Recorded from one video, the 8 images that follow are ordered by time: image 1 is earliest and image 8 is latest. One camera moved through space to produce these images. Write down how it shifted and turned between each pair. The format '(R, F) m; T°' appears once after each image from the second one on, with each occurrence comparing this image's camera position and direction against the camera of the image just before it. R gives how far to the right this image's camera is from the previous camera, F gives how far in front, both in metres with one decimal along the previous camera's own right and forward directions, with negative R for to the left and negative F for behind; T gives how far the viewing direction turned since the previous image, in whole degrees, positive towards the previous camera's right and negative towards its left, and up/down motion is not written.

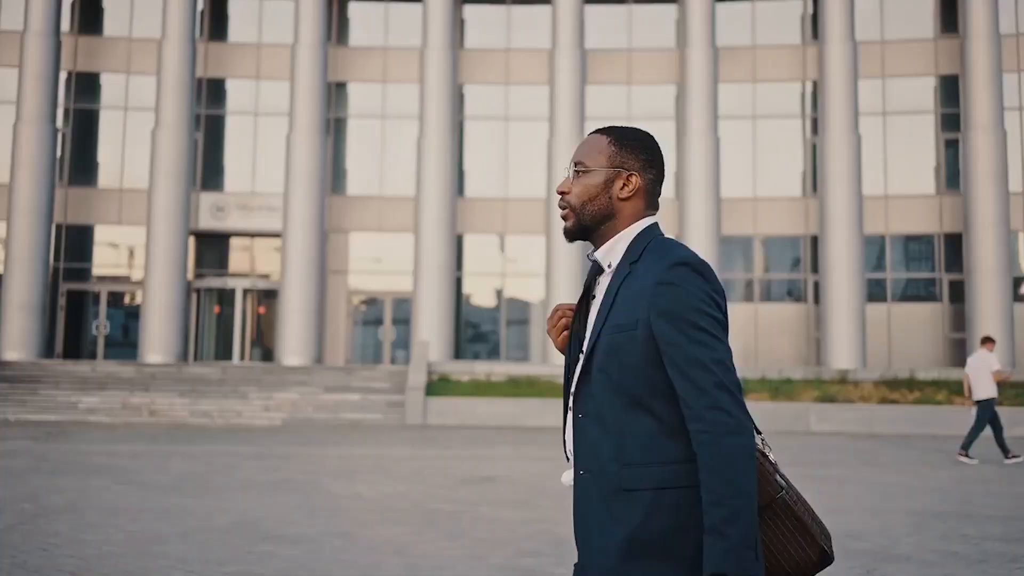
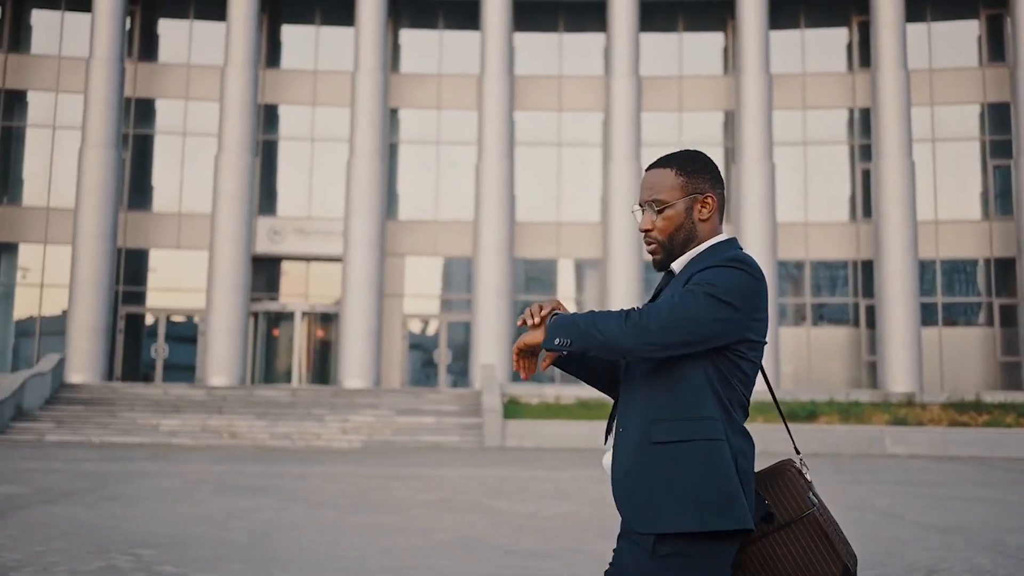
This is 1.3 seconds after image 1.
(-1.9, -0.4) m; 0°
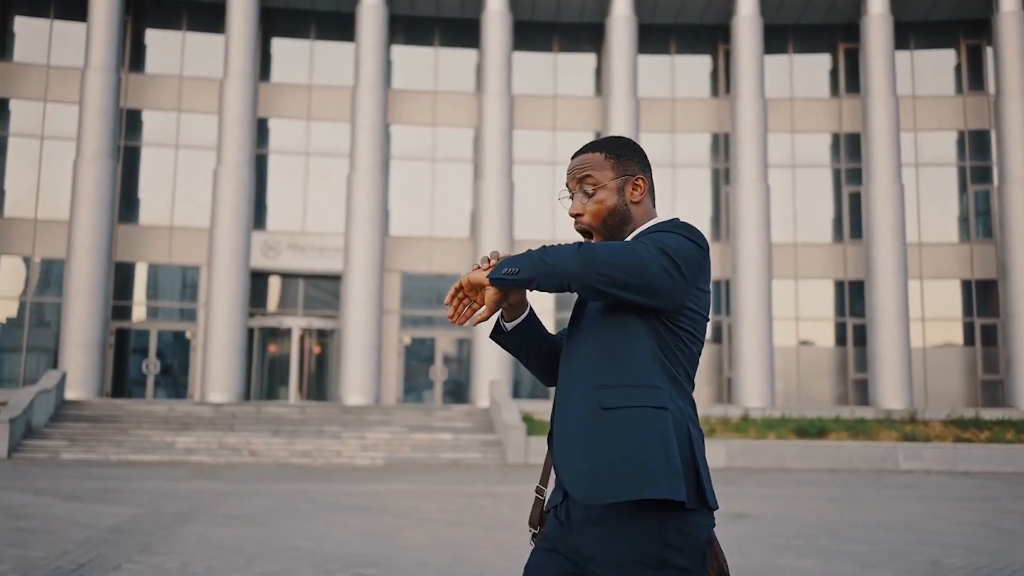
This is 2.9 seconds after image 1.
(-2.3, -0.1) m; +4°
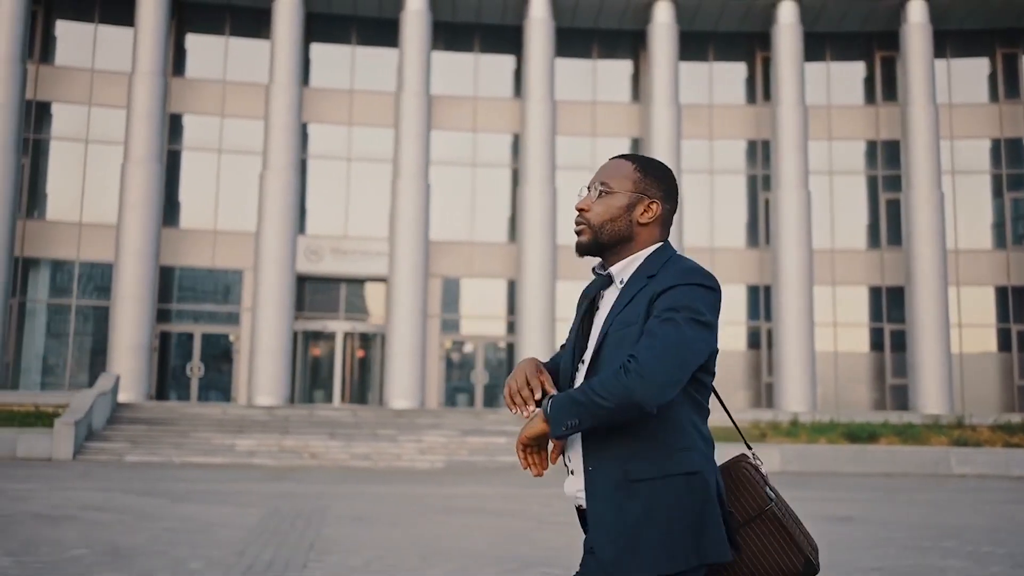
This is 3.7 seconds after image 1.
(-1.4, -0.2) m; 0°
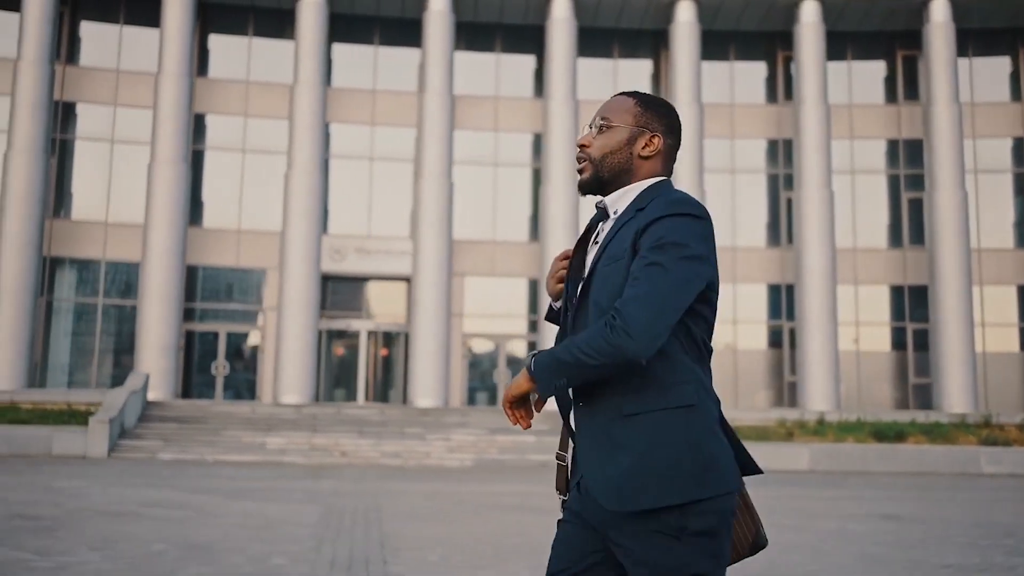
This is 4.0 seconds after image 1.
(-0.6, -0.1) m; 0°
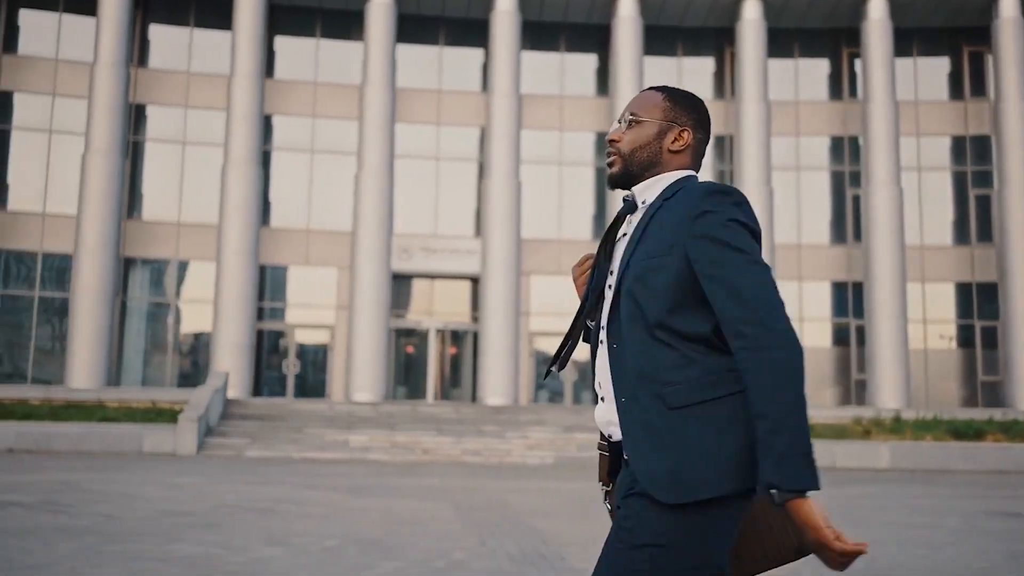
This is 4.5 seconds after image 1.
(-1.2, -0.2) m; -2°
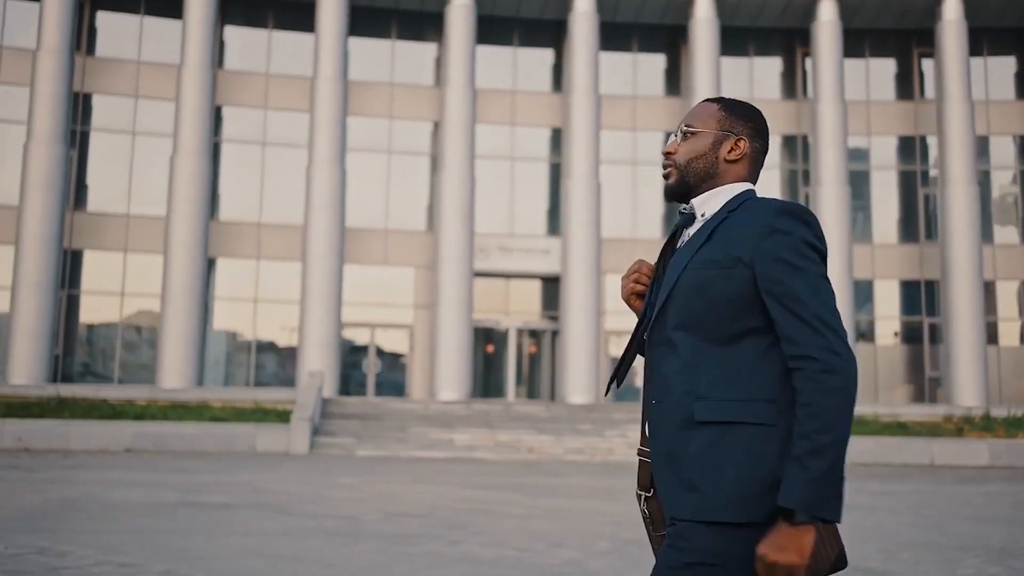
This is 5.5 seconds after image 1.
(-2.4, -0.3) m; 0°
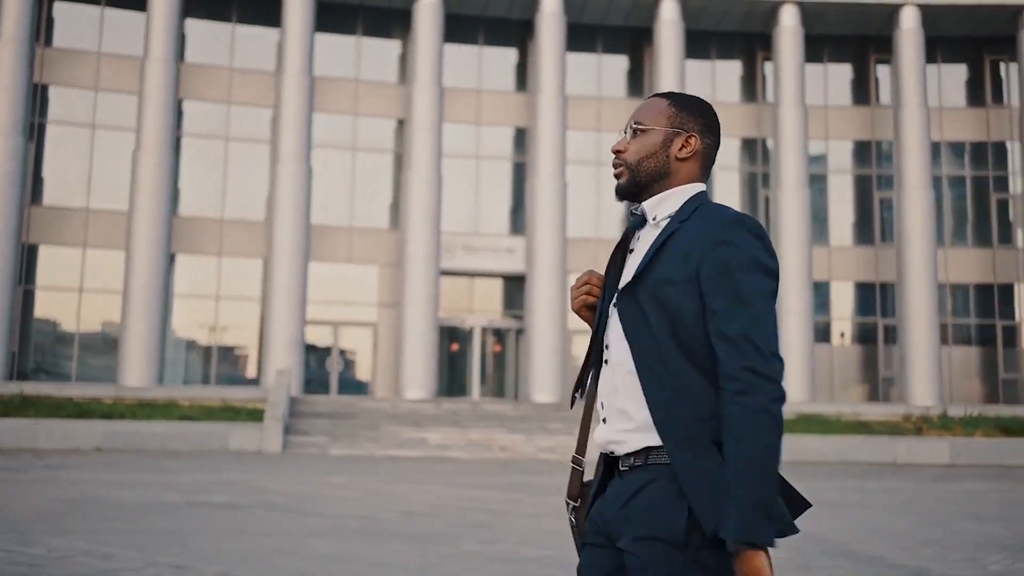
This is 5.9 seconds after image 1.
(-0.9, 0.0) m; +3°
